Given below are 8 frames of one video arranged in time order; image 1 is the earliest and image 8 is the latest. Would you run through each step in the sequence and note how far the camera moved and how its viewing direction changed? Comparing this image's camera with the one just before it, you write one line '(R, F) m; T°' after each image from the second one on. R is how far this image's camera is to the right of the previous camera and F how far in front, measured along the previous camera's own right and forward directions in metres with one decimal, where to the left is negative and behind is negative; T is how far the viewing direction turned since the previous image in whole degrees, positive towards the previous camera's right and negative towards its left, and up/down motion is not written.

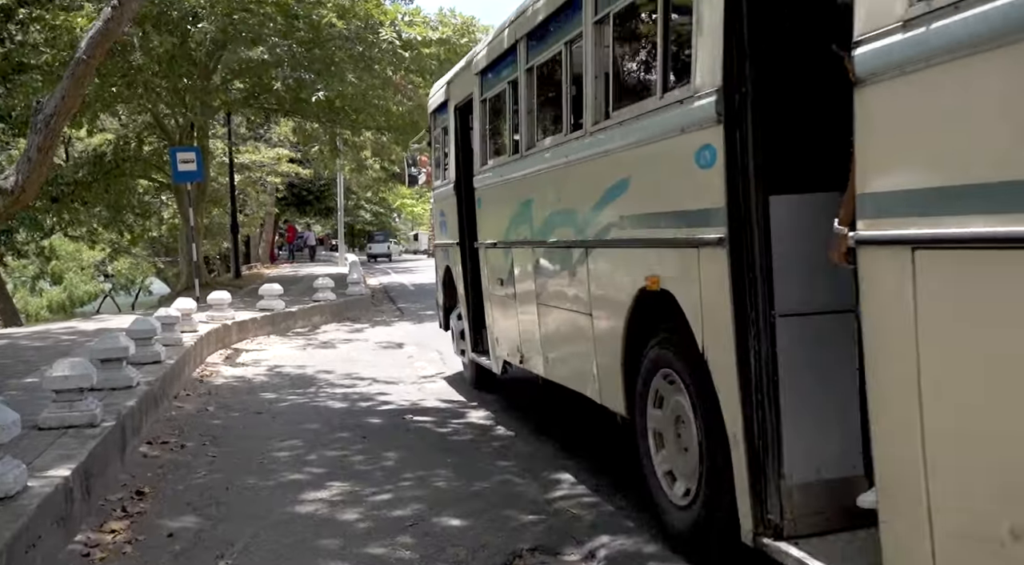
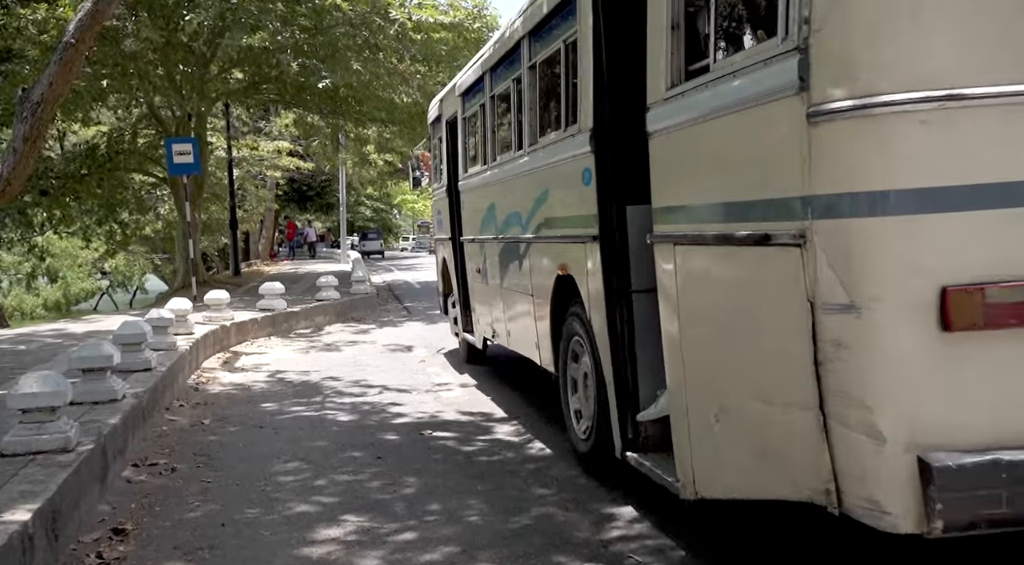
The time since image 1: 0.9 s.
(-0.2, +0.7) m; 0°
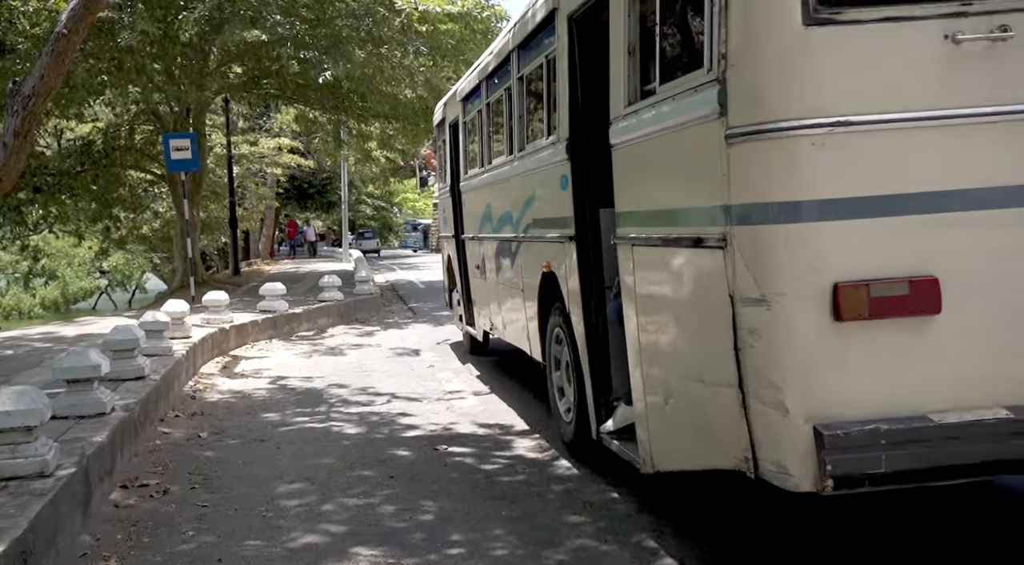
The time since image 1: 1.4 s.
(-0.1, +0.4) m; 0°
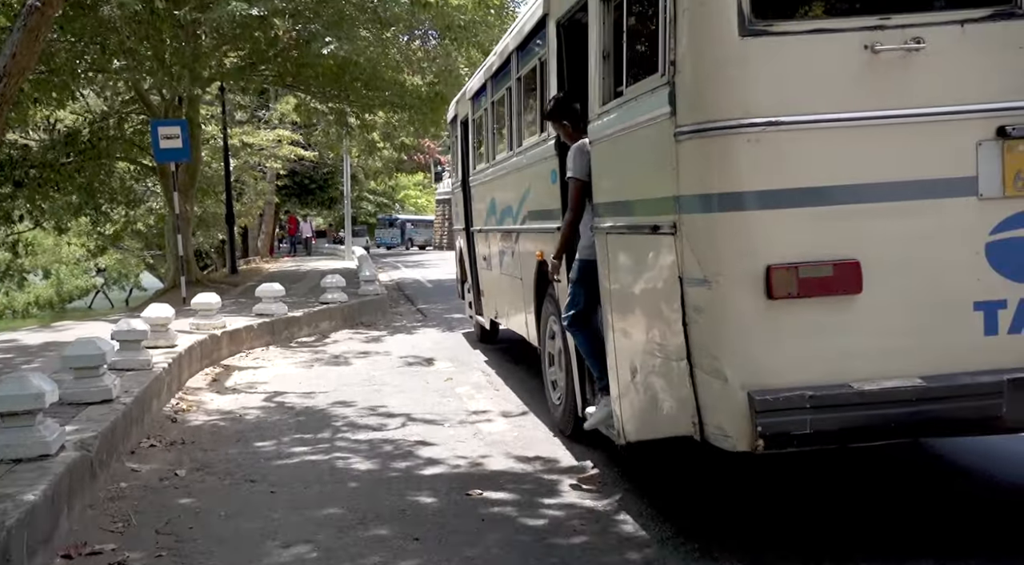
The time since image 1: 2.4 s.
(-0.2, +1.0) m; 0°
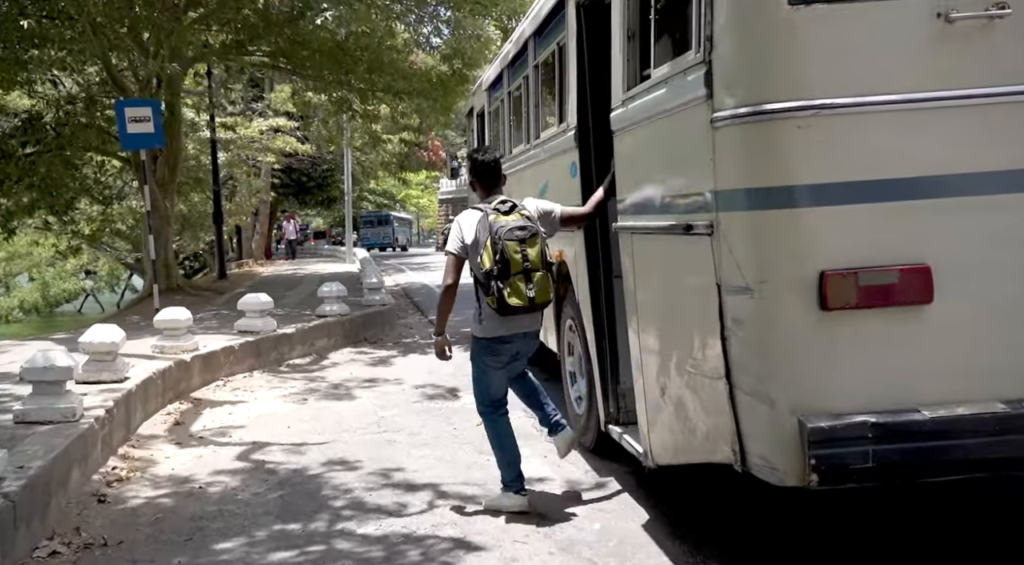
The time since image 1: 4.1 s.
(-0.3, +1.8) m; 0°
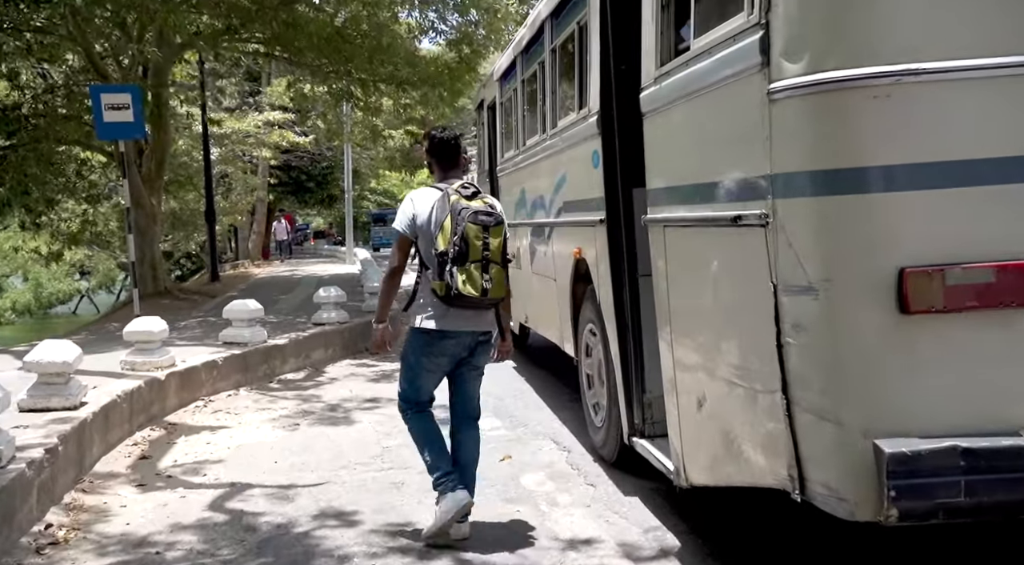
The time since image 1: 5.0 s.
(-0.1, +1.0) m; 0°
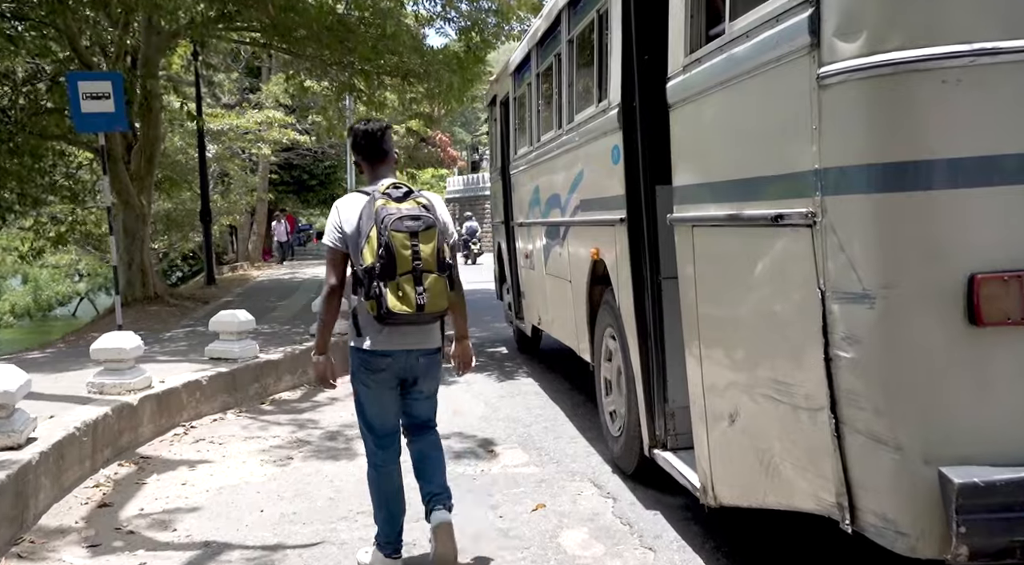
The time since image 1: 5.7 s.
(-0.1, +0.8) m; 0°
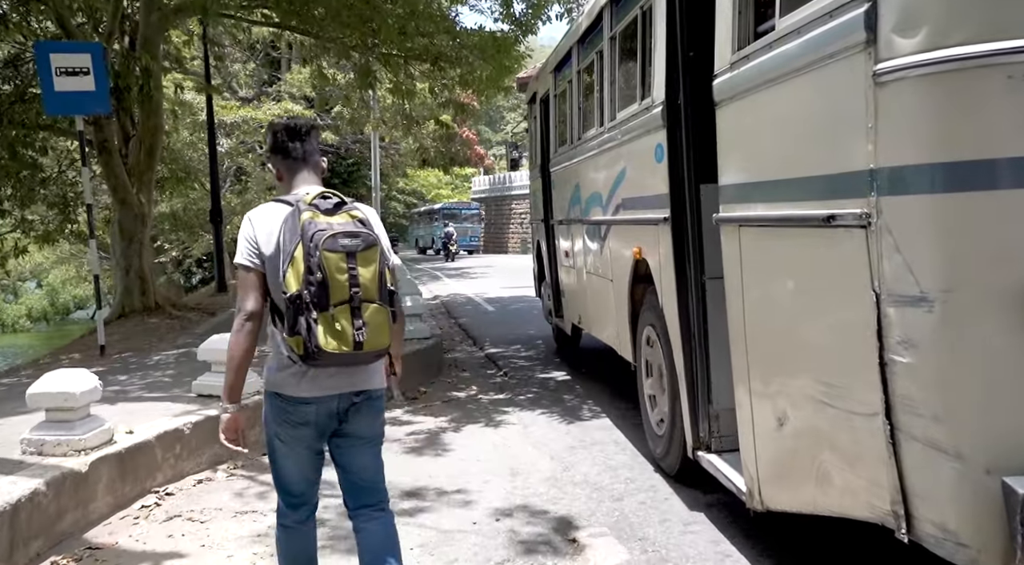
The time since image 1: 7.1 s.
(-0.2, +1.5) m; -1°
